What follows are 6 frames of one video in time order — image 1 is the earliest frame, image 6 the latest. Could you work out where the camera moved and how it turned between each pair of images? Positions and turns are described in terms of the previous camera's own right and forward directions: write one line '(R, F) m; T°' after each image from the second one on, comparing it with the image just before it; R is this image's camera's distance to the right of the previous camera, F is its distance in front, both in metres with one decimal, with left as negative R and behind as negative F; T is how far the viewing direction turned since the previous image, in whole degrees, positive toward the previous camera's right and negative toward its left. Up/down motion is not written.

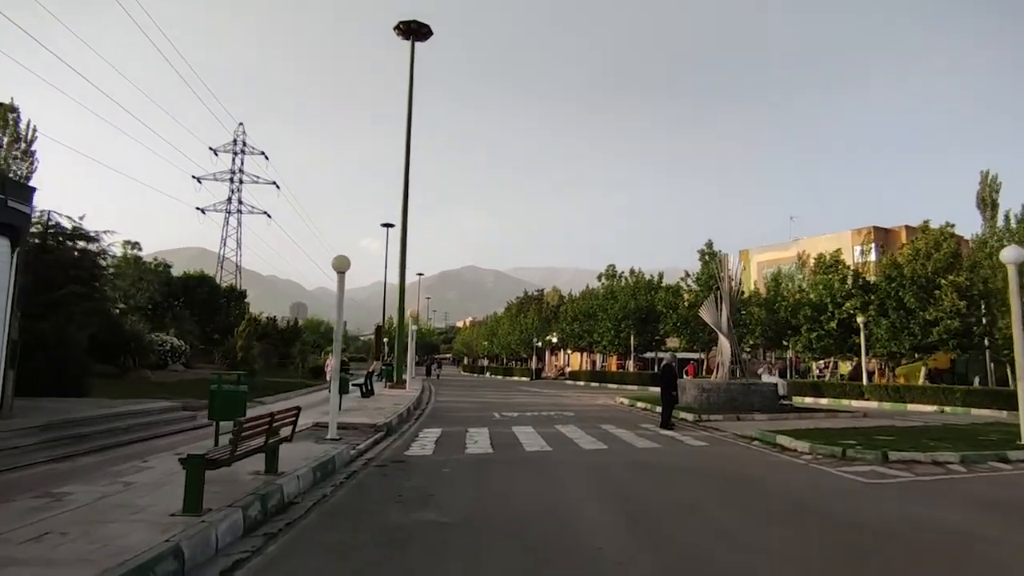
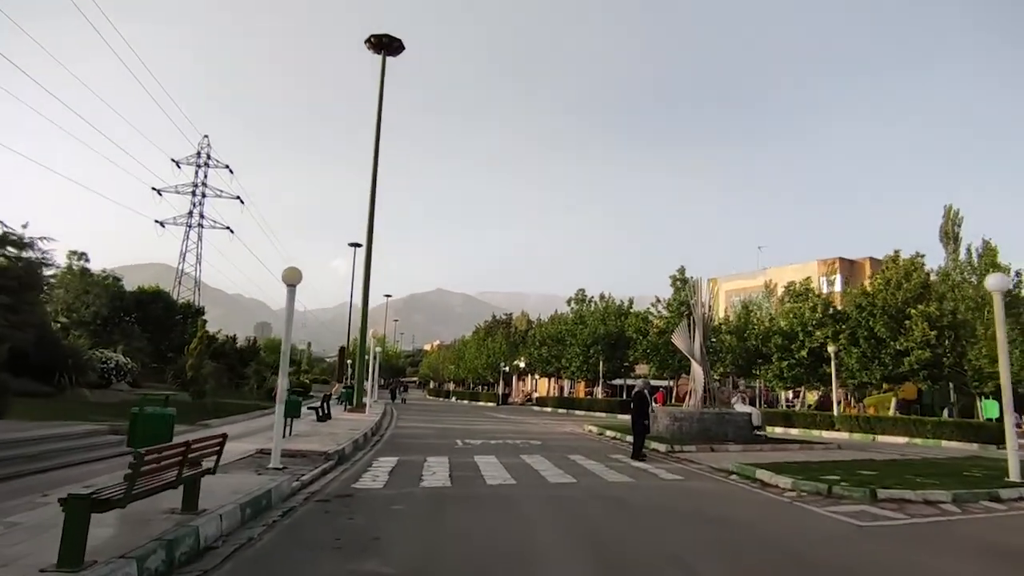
(+0.1, +1.0) m; +2°
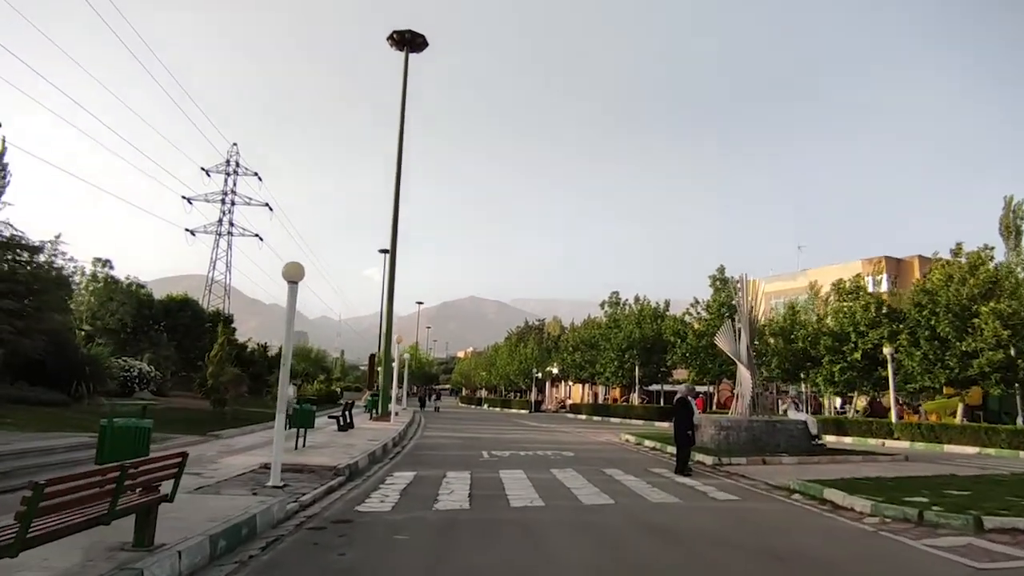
(+0.1, +1.6) m; -3°
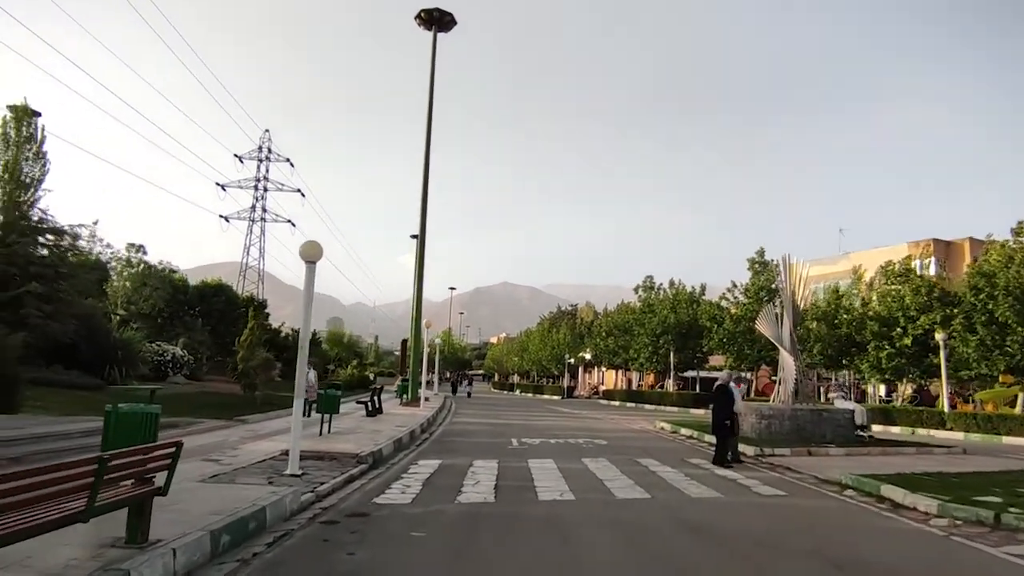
(+0.1, +0.7) m; -3°
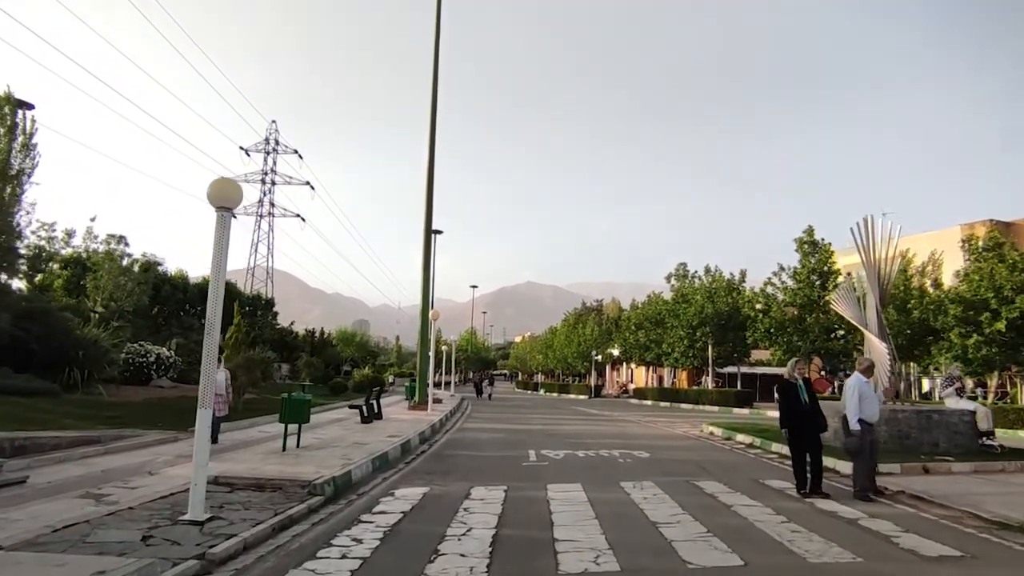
(+0.2, +3.9) m; -2°
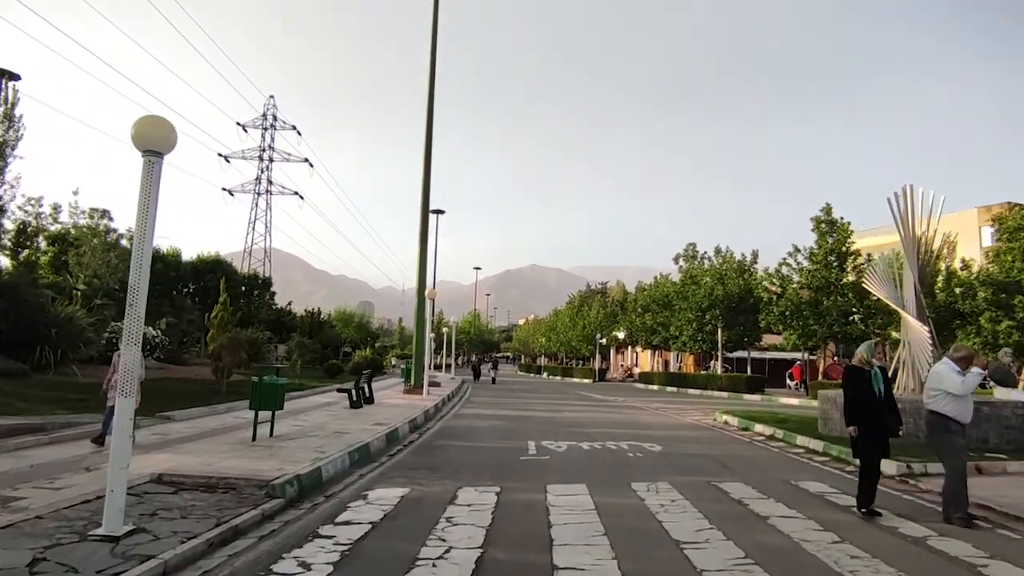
(+0.1, +1.5) m; 0°
